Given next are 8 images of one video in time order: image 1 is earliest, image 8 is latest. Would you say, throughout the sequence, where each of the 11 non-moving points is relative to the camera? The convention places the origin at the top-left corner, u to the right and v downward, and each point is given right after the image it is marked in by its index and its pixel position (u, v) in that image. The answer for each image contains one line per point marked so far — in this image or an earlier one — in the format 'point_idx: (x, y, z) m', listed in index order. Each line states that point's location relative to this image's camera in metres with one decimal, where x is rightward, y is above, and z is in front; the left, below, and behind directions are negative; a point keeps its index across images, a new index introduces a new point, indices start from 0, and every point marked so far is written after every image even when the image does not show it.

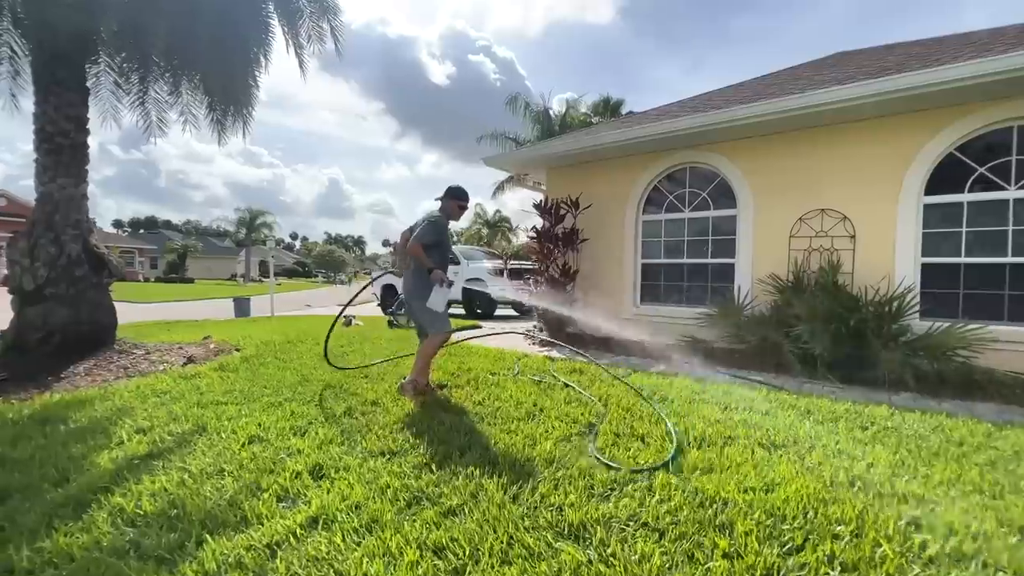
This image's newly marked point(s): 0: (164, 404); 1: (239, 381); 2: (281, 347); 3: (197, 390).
0: (-2.7, -0.9, +3.5) m
1: (-2.5, -0.9, +4.1) m
2: (-3.0, -0.8, +5.9) m
3: (-2.7, -0.9, +3.9) m
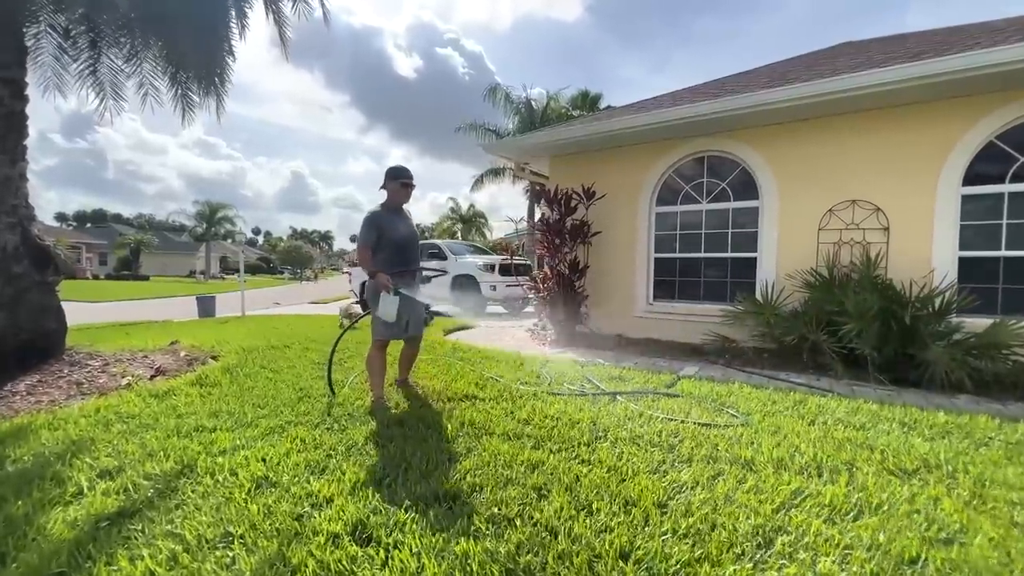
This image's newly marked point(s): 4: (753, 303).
0: (-2.4, -0.9, +2.8) m
1: (-2.2, -0.9, +3.4) m
2: (-2.8, -0.8, +5.2) m
3: (-2.4, -0.9, +3.2) m
4: (+3.1, -0.2, +5.6) m
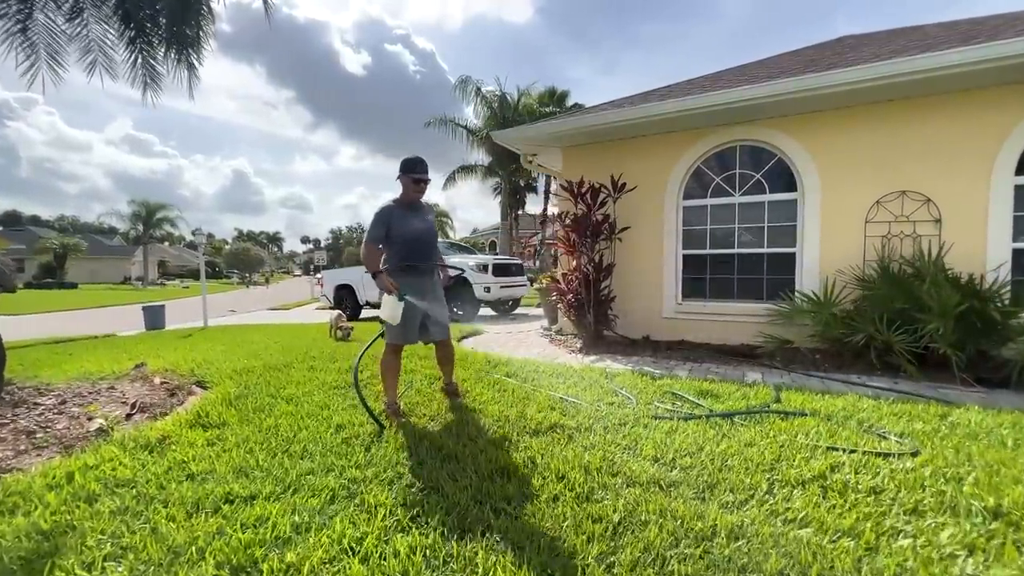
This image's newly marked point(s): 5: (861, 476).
0: (-1.7, -1.0, +2.0) m
1: (-1.6, -1.0, +2.6) m
2: (-2.3, -0.9, +4.3) m
3: (-1.7, -1.0, +2.3) m
4: (+3.5, -0.2, +5.3) m
5: (+1.7, -0.9, +2.1) m
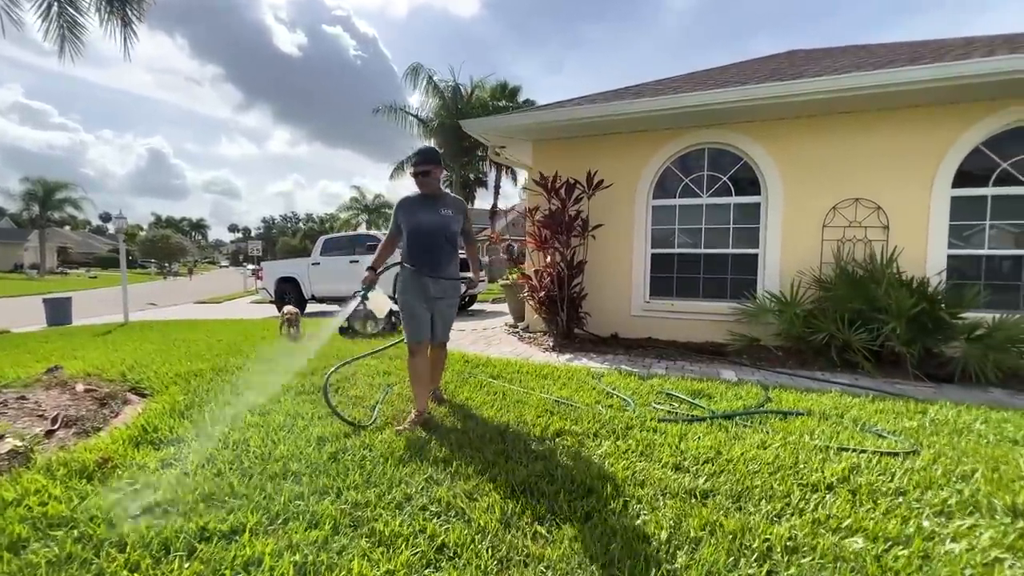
0: (-1.5, -1.0, +1.6) m
1: (-1.5, -0.9, +2.2) m
2: (-2.5, -0.8, +3.8) m
3: (-1.6, -1.0, +1.9) m
4: (+3.2, -0.2, +5.5) m
5: (+1.8, -0.9, +2.2) m
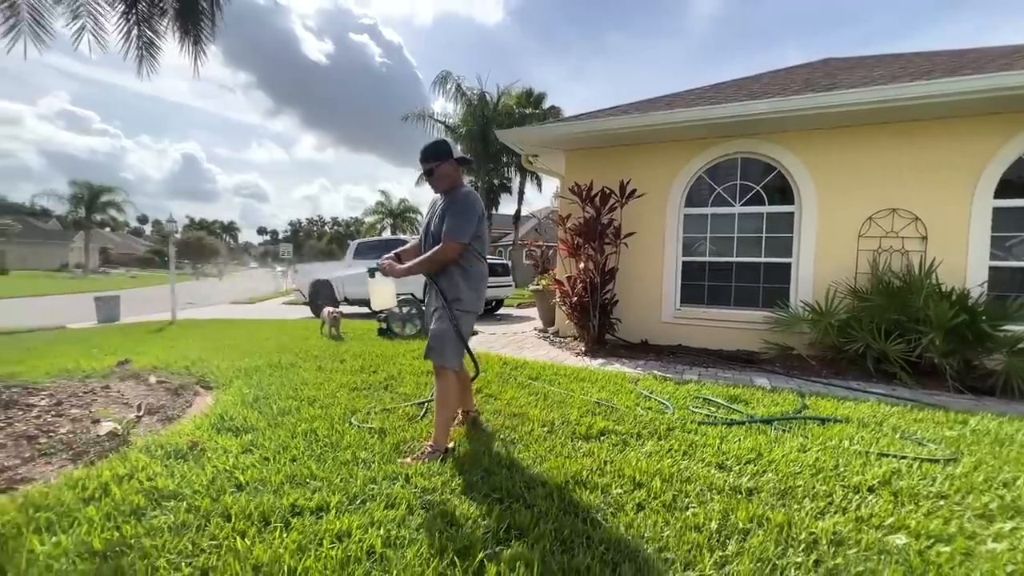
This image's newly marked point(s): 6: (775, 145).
0: (-1.3, -1.0, +1.8) m
1: (-1.2, -0.9, +2.4) m
2: (-2.1, -0.8, +4.1) m
3: (-1.3, -1.0, +2.1) m
4: (+3.6, -0.3, +5.5) m
5: (+2.0, -1.0, +2.2) m
6: (+3.6, +2.0, +6.1) m
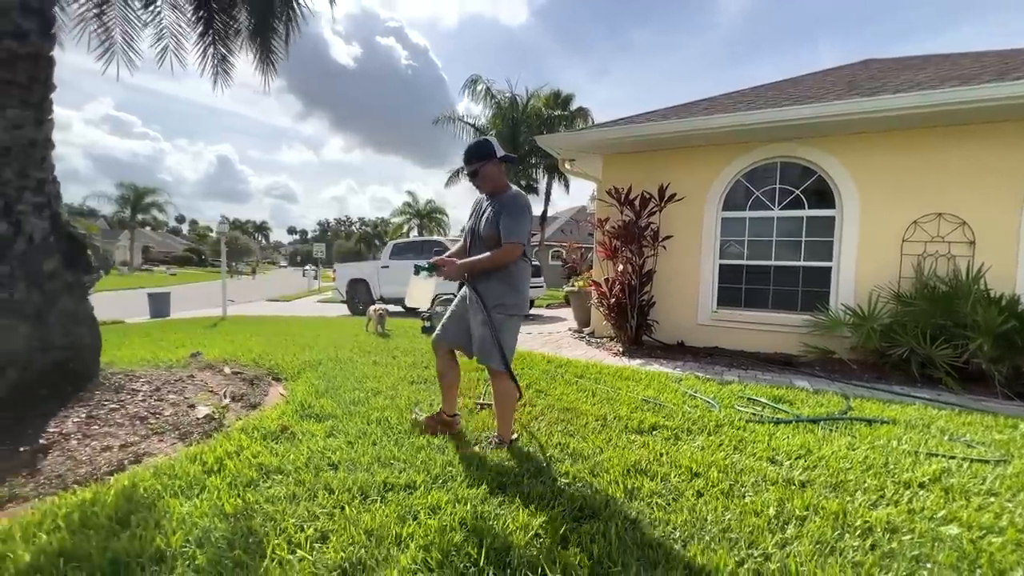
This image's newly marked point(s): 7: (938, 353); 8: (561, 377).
0: (-0.9, -1.0, +2.1) m
1: (-0.8, -0.9, +2.7) m
2: (-1.7, -0.8, +4.4) m
3: (-1.0, -1.0, +2.4) m
4: (+4.2, -0.3, +5.5) m
5: (+2.4, -1.0, +2.3) m
6: (+4.2, +1.9, +6.2) m
7: (+4.6, -0.7, +4.8) m
8: (+0.5, -0.8, +4.2) m
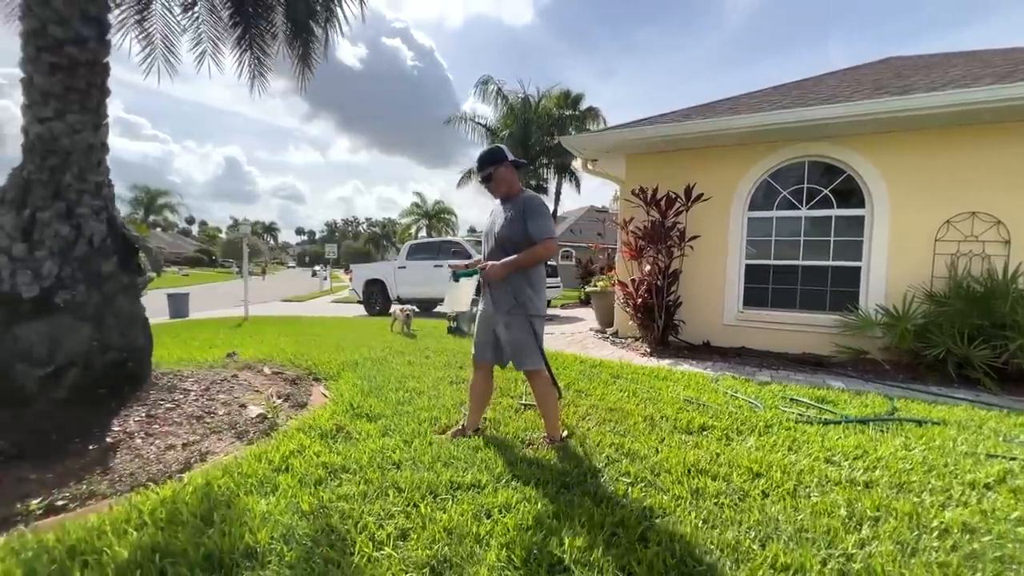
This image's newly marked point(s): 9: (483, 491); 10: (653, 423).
0: (-0.6, -1.0, +2.1) m
1: (-0.5, -0.9, +2.7) m
2: (-1.3, -0.8, +4.4) m
3: (-0.7, -1.0, +2.4) m
4: (+4.5, -0.3, +5.5) m
5: (+2.7, -1.0, +2.3) m
6: (+4.6, +1.9, +6.1) m
7: (+4.9, -0.7, +4.7) m
8: (+0.8, -0.9, +4.3) m
9: (-0.2, -1.0, +2.2) m
10: (+1.0, -1.0, +3.1) m
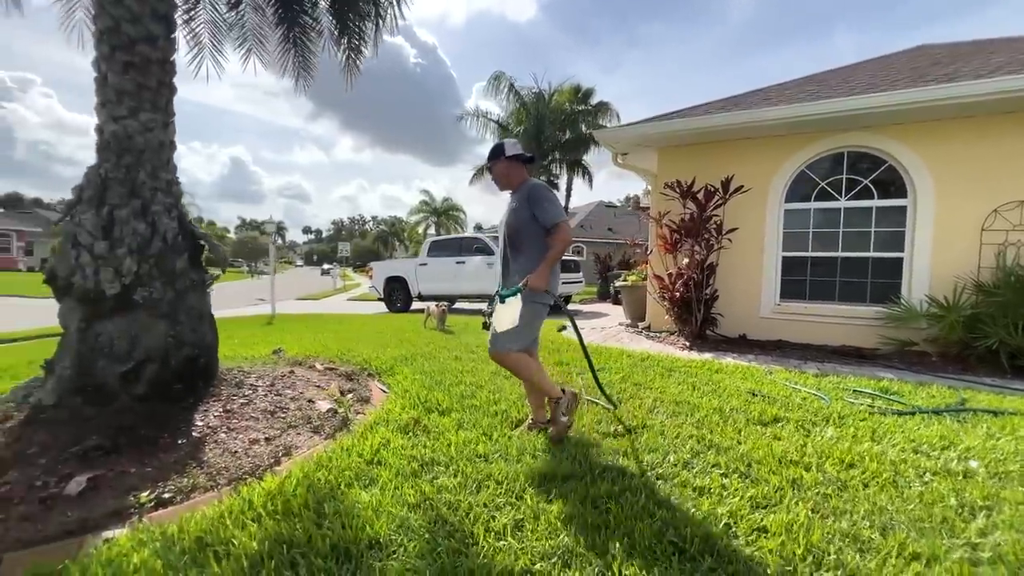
0: (-0.1, -1.0, +2.1) m
1: (0.0, -0.9, +2.7) m
2: (-0.8, -0.8, +4.4) m
3: (-0.2, -0.9, +2.4) m
4: (+5.0, -0.2, +5.4) m
5: (+3.2, -0.9, +2.3) m
6: (+5.1, +2.0, +6.0) m
7: (+5.4, -0.6, +4.7) m
8: (+1.3, -0.8, +4.2) m
9: (+0.3, -1.0, +2.2) m
10: (+1.5, -0.9, +3.1) m
